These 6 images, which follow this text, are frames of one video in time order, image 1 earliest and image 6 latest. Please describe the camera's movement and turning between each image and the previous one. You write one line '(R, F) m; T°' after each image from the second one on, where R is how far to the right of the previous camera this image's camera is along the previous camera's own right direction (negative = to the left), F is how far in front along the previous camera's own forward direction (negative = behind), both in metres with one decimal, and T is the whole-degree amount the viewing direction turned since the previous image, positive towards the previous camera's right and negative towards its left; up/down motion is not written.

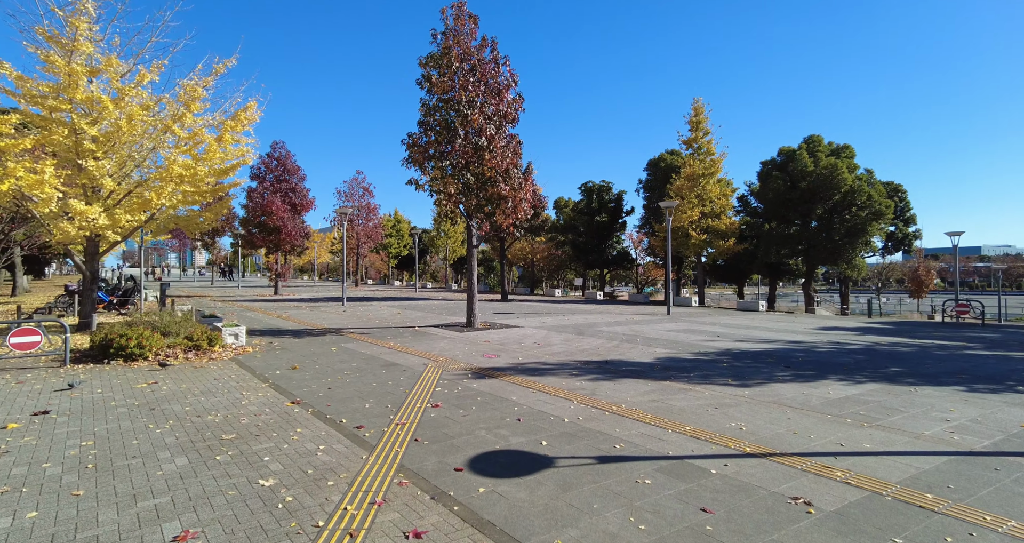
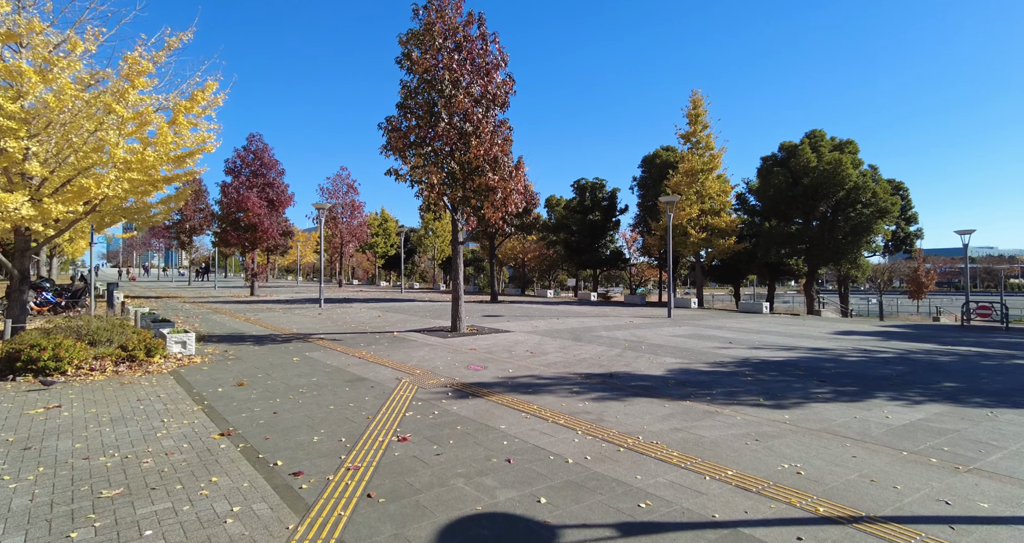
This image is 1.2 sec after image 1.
(0.0, +1.4) m; +1°
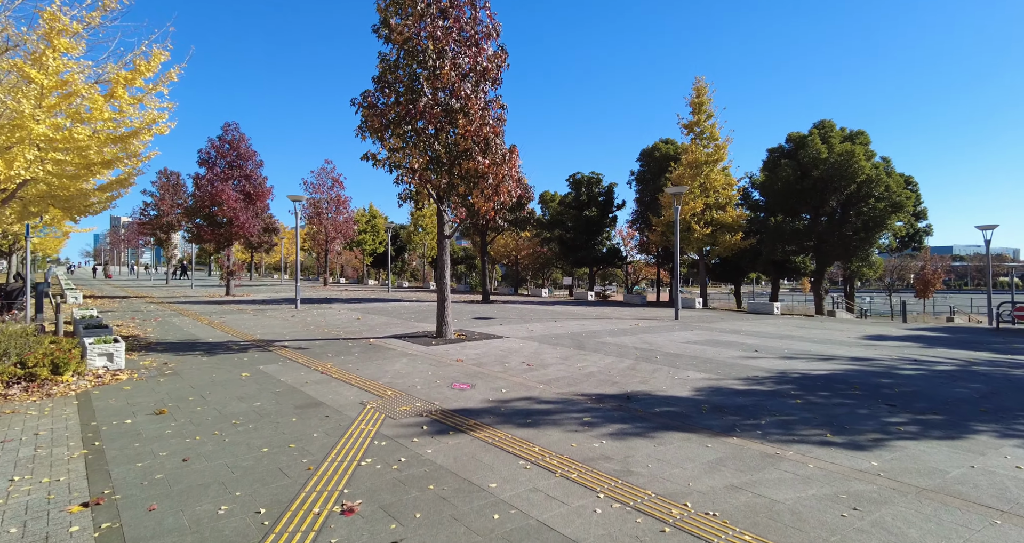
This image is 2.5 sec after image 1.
(0.0, +1.6) m; +1°
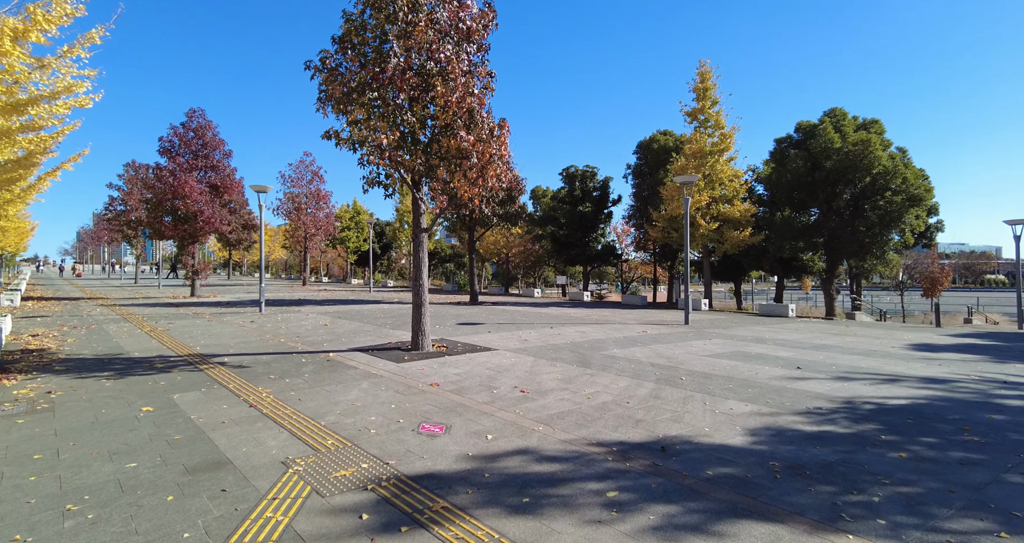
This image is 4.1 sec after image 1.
(0.0, +2.0) m; +1°
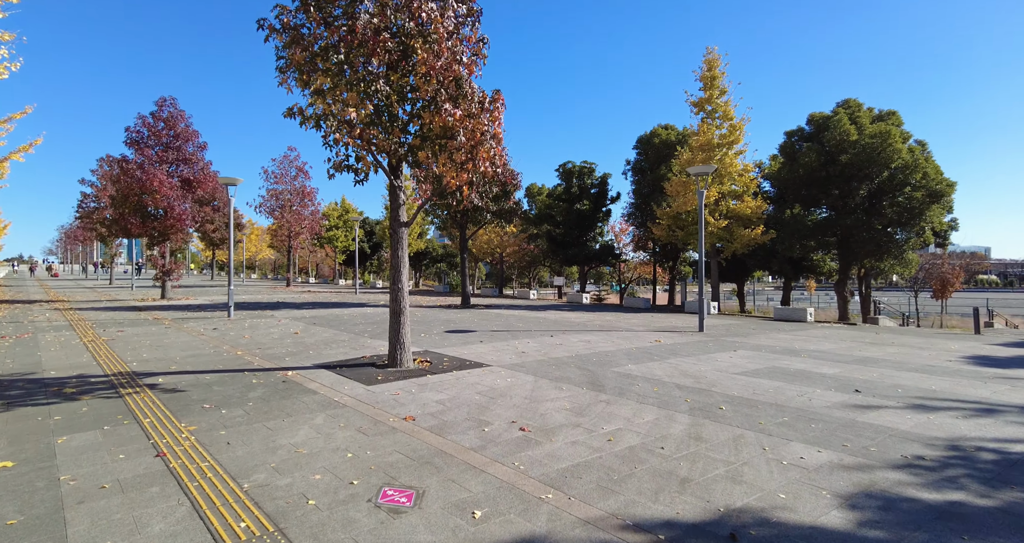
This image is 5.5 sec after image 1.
(0.0, +1.6) m; +1°
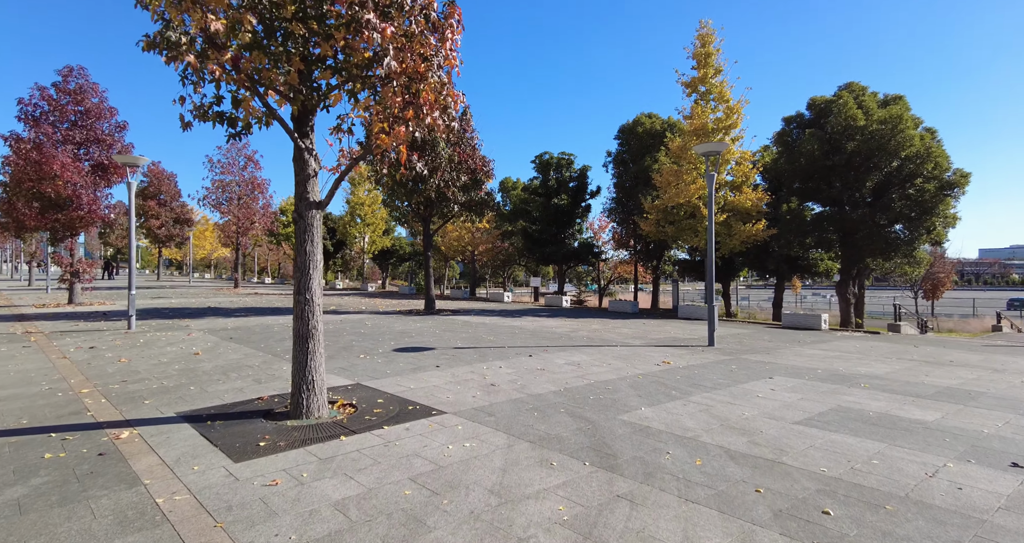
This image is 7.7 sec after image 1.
(+0.1, +2.8) m; +3°
